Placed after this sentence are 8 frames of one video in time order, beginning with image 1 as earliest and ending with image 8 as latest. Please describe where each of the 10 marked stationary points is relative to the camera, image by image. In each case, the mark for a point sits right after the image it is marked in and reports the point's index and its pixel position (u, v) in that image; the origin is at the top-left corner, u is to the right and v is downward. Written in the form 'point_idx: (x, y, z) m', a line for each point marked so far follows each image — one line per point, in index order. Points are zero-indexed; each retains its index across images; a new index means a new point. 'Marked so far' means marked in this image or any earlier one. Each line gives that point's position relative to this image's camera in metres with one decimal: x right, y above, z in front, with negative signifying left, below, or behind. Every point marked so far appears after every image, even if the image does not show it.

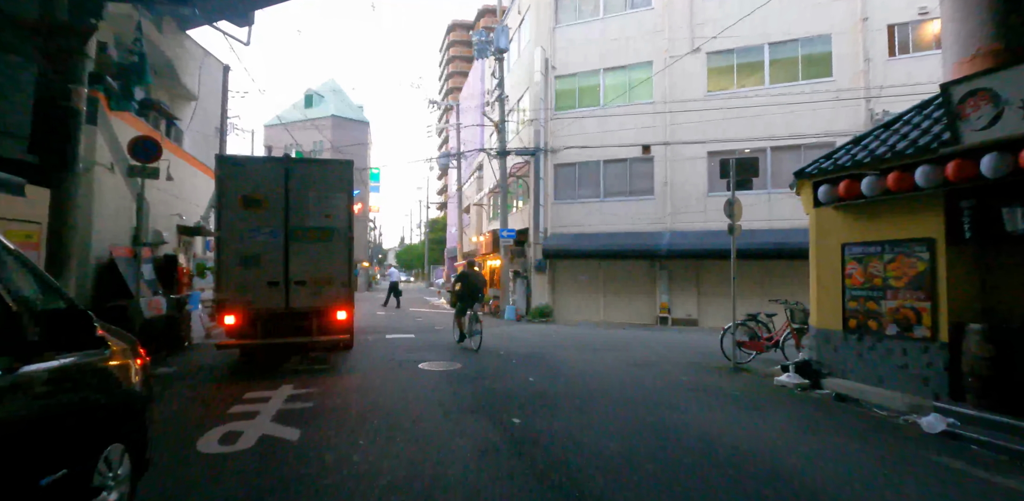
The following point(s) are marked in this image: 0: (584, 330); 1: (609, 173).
0: (+2.2, -2.5, +16.8) m
1: (+3.4, +2.8, +19.7) m
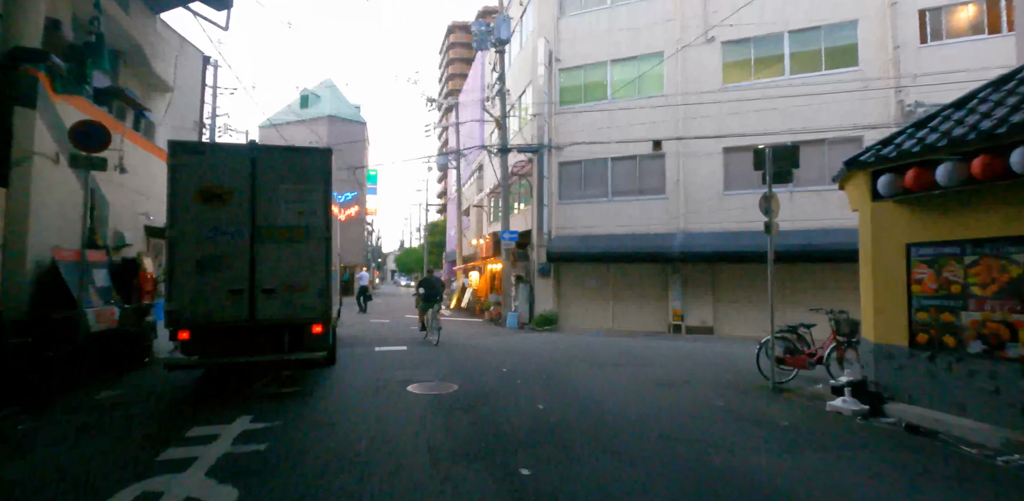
0: (+2.2, -2.6, +15.6) m
1: (+3.5, +2.7, +18.5) m
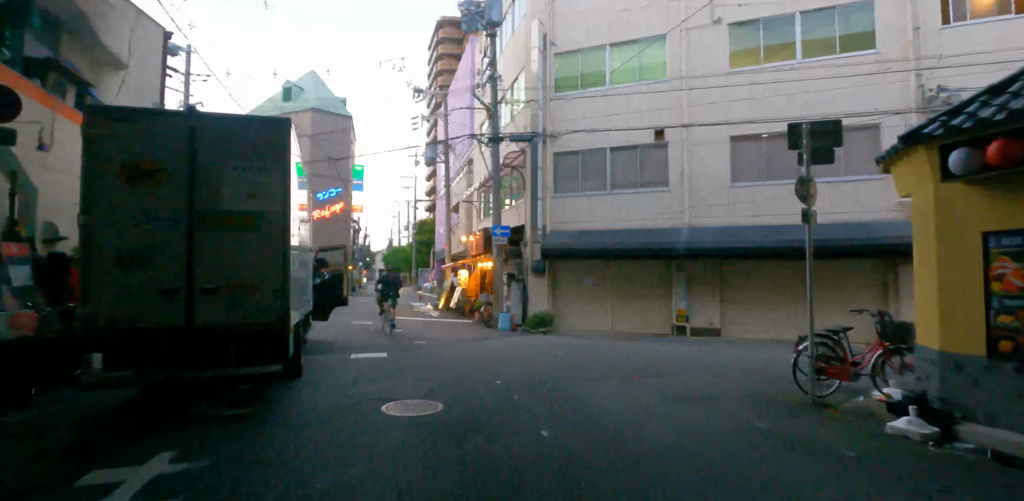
0: (+2.0, -2.5, +14.4) m
1: (+3.3, +2.8, +17.3) m
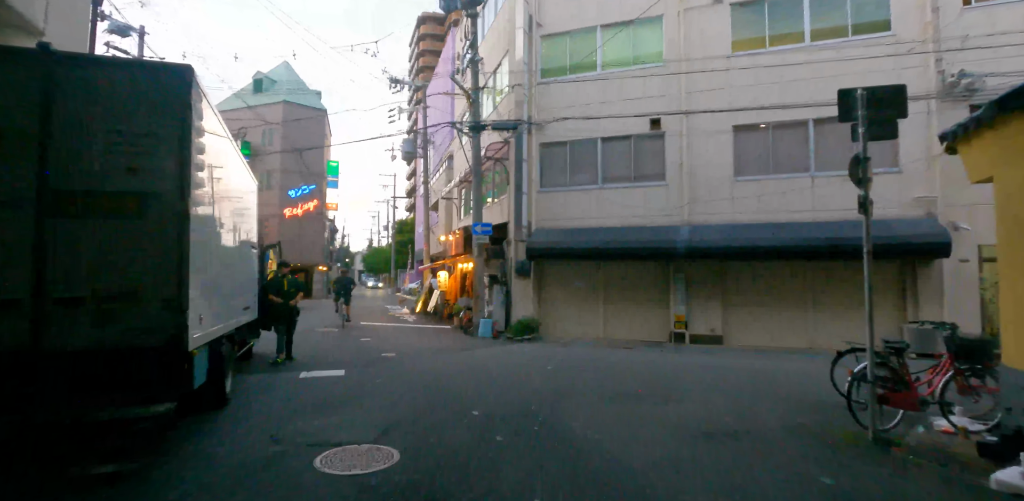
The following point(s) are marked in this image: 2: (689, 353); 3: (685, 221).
0: (+1.6, -2.5, +12.8) m
1: (+2.8, +2.8, +15.8) m
2: (+4.3, -2.5, +13.4) m
3: (+4.6, +0.8, +14.8) m
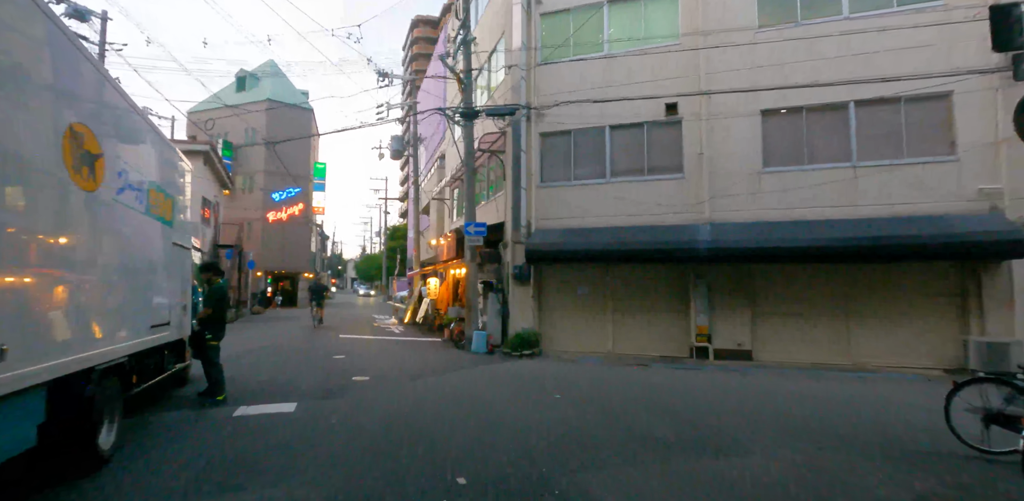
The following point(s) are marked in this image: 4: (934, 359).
0: (+1.6, -2.5, +10.9) m
1: (+2.7, +2.7, +14.0) m
2: (+4.2, -2.5, +11.5) m
3: (+4.6, +0.7, +13.0) m
4: (+8.8, -2.3, +11.5) m
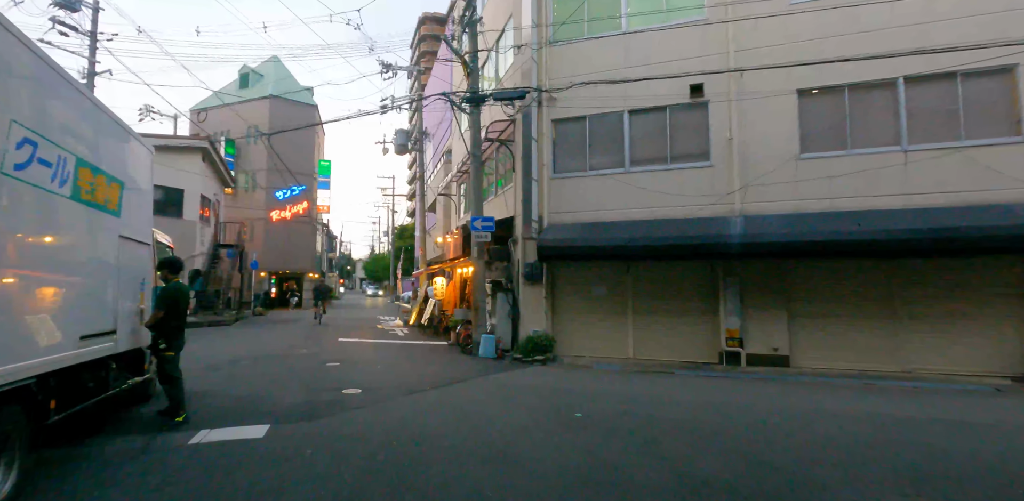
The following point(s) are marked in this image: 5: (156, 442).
0: (+1.8, -2.4, +9.8) m
1: (+2.9, +2.8, +12.8) m
2: (+4.4, -2.4, +10.3) m
3: (+4.8, +0.8, +11.8) m
4: (+9.0, -2.2, +10.2) m
5: (-3.5, -1.9, +5.5) m
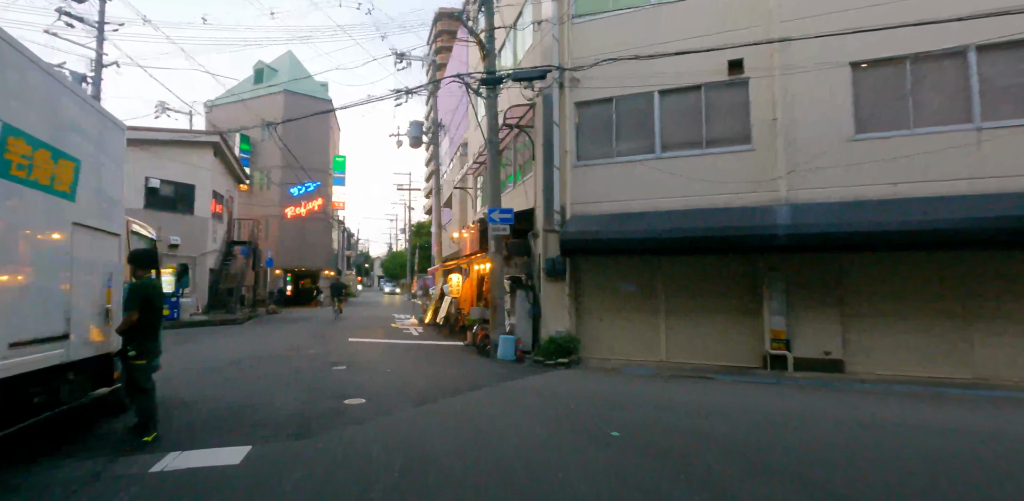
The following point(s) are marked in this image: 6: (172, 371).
0: (+2.1, -2.3, +8.7) m
1: (+3.3, +3.0, +11.7) m
2: (+4.8, -2.3, +9.1) m
3: (+5.2, +1.0, +10.6) m
4: (+9.4, -2.0, +9.0) m
5: (-3.3, -1.8, +4.6) m
6: (-5.8, -2.1, +9.4) m
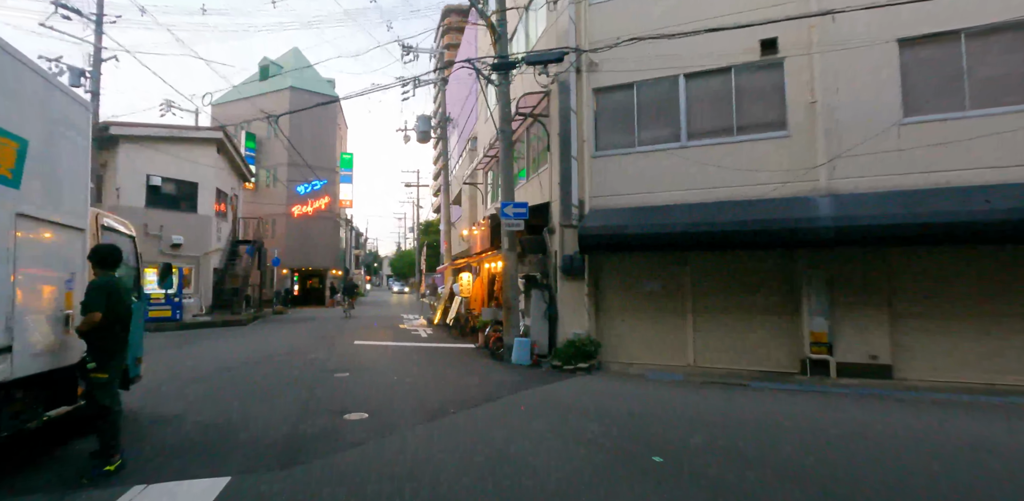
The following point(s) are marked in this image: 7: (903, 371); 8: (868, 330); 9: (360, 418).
0: (+2.4, -2.2, +7.9) m
1: (+3.6, +3.0, +10.8) m
2: (+5.1, -2.2, +8.3) m
3: (+5.5, +1.1, +9.7) m
4: (+9.6, -1.9, +8.0) m
5: (-3.1, -1.7, +3.8) m
6: (-5.5, -2.0, +8.7) m
7: (+6.7, -2.0, +9.3) m
8: (+6.1, -1.3, +9.4) m
9: (-1.8, -2.0, +6.5) m
